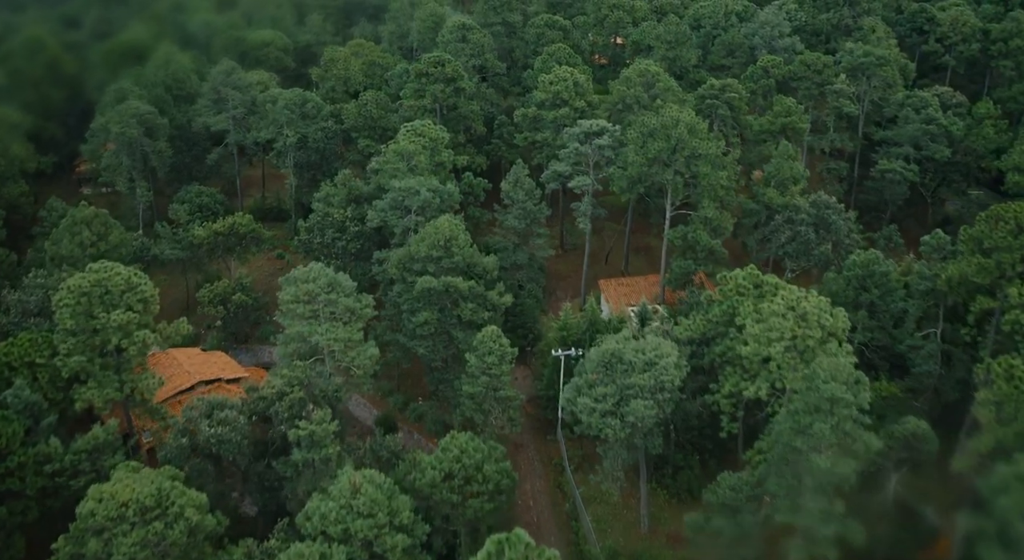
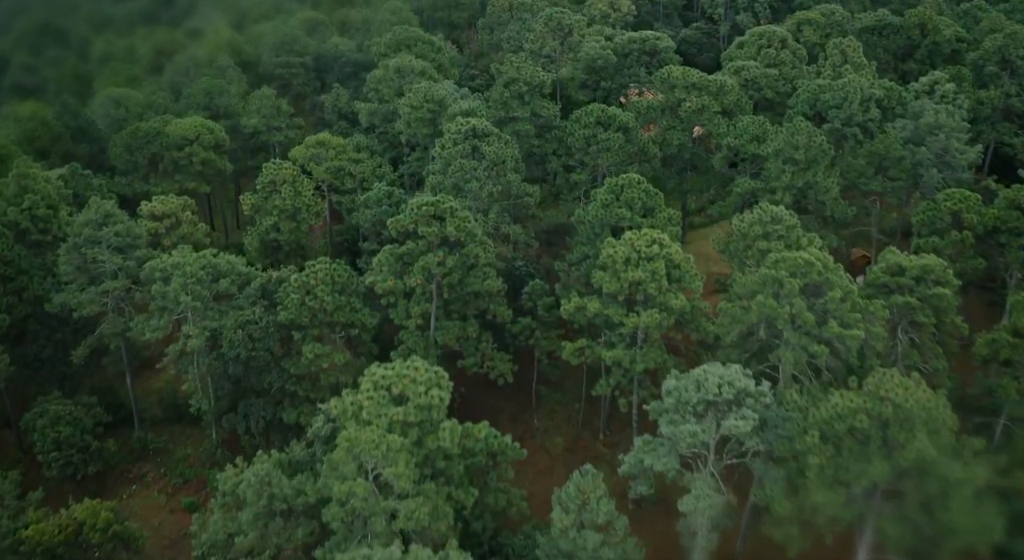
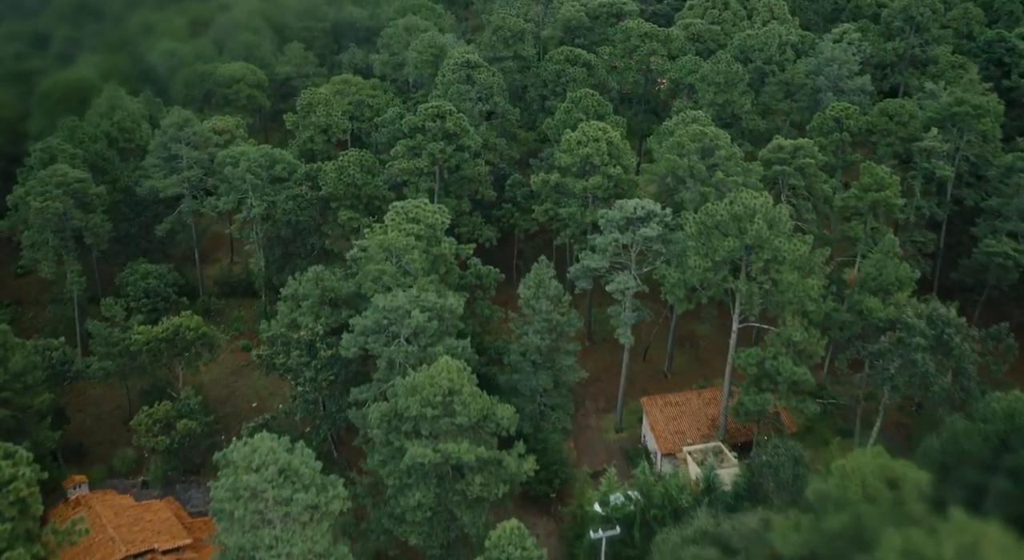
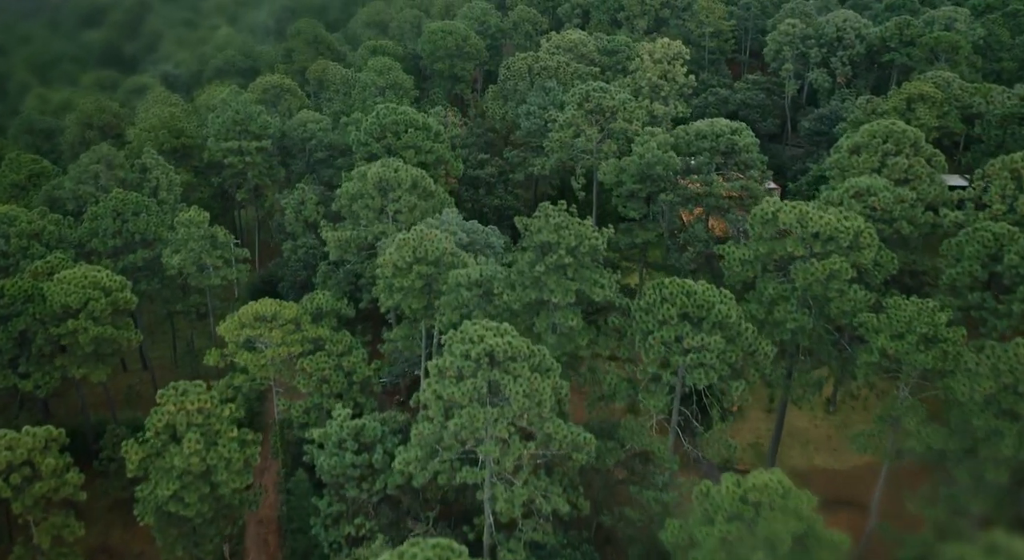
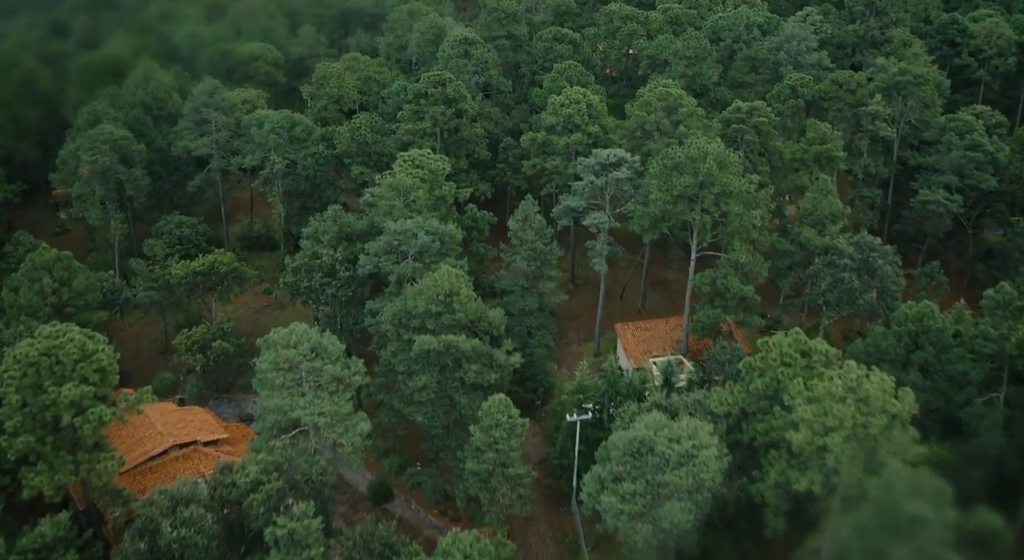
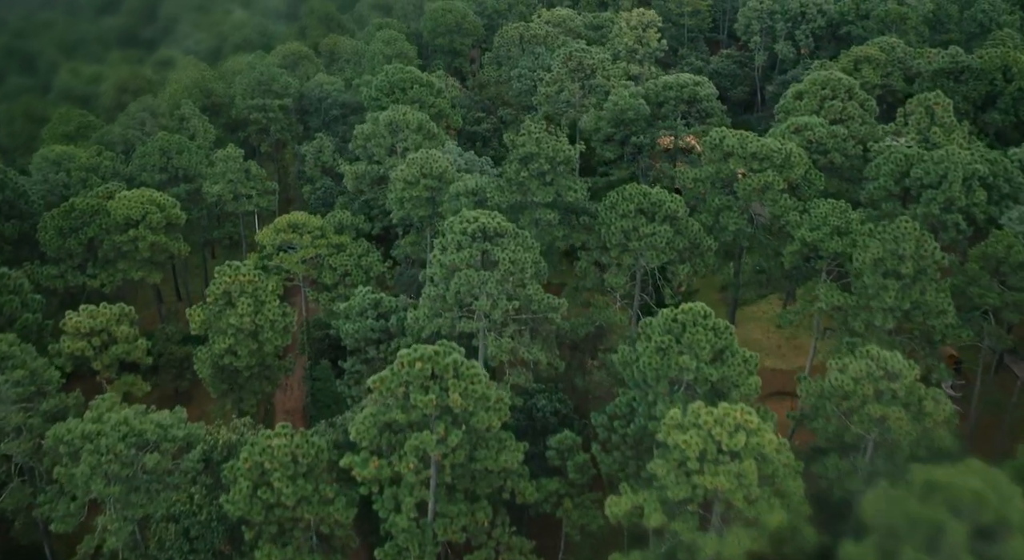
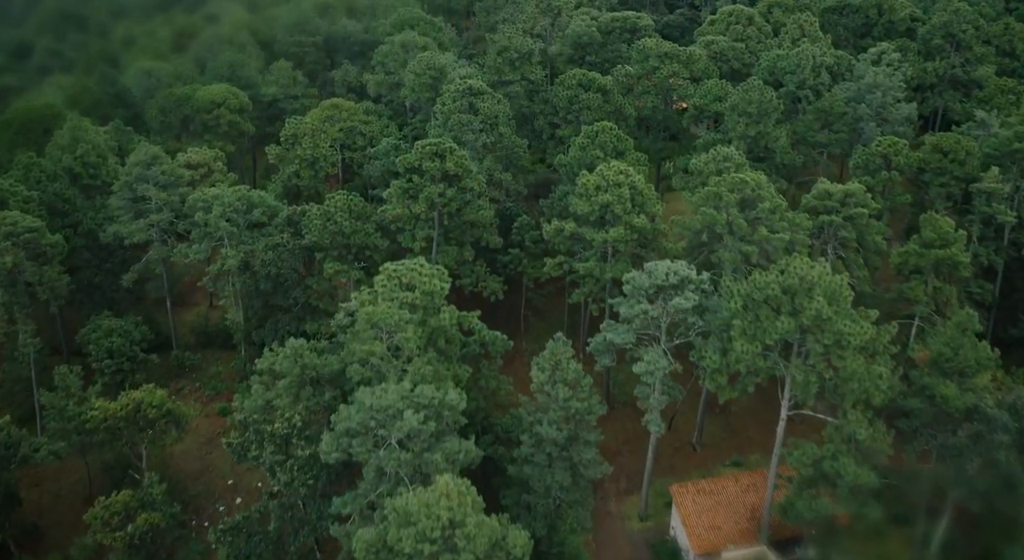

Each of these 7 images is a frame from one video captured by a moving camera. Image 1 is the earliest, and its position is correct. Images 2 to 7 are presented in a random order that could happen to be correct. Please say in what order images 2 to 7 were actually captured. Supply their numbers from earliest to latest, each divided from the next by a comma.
5, 3, 7, 2, 6, 4
